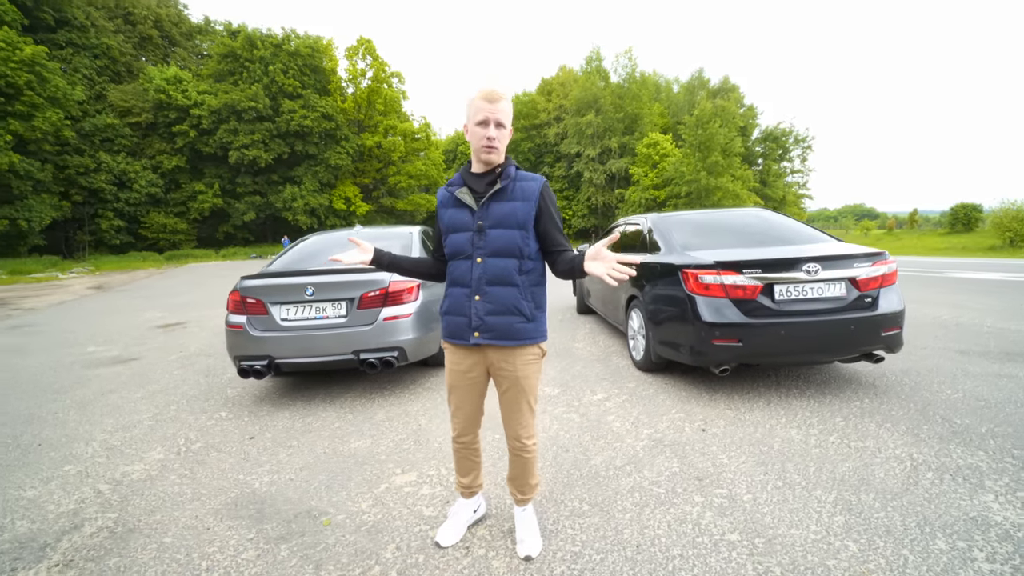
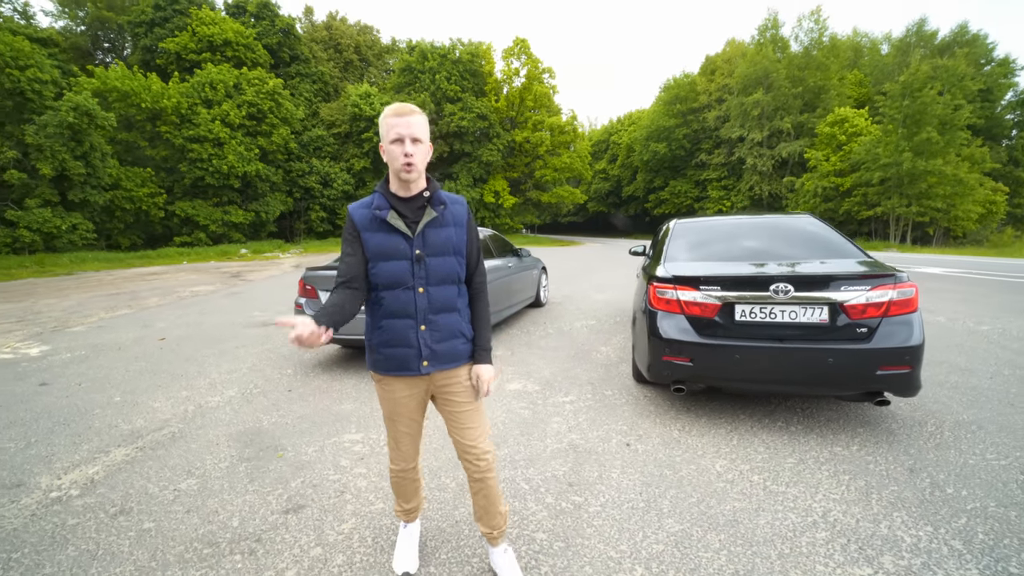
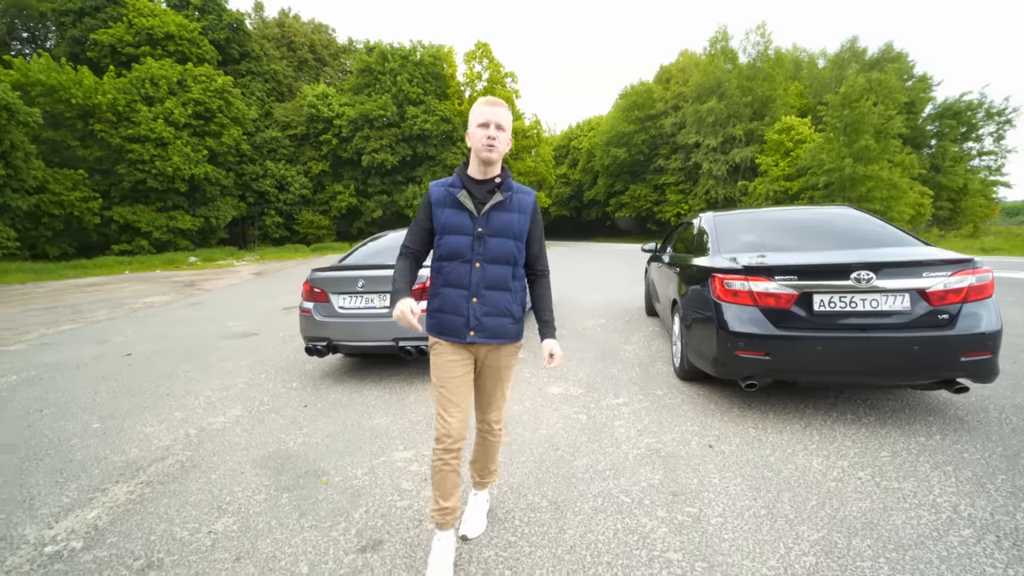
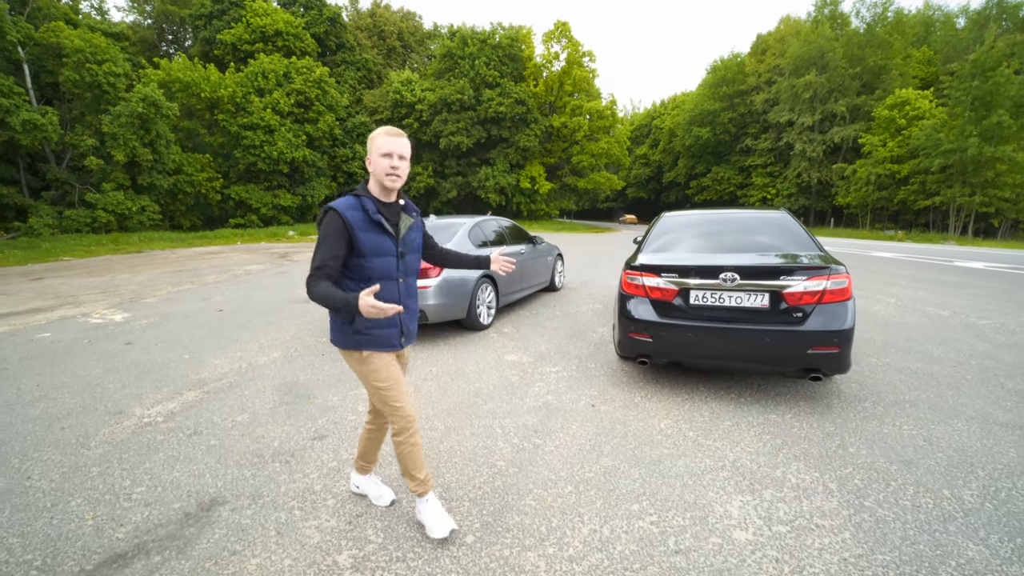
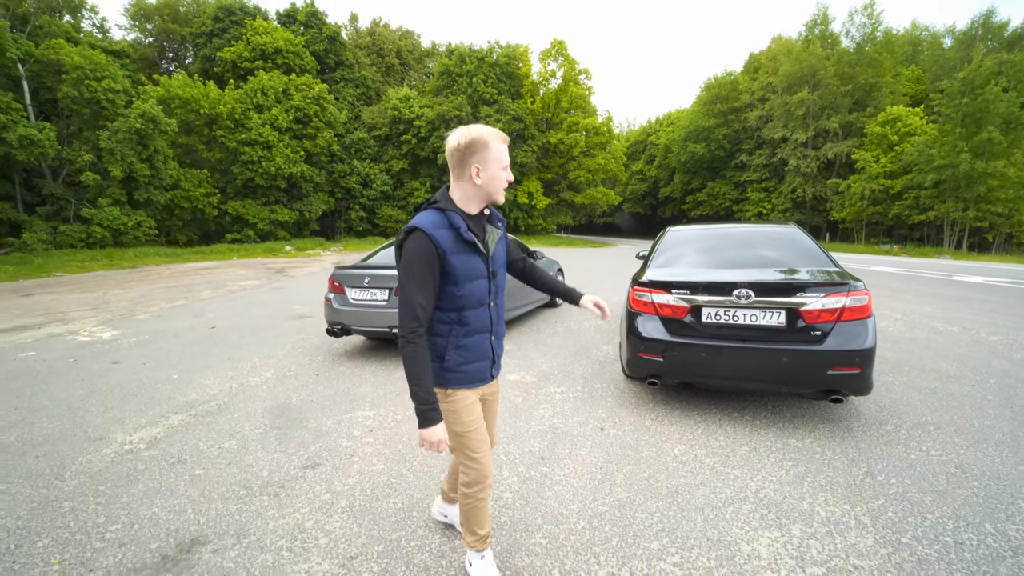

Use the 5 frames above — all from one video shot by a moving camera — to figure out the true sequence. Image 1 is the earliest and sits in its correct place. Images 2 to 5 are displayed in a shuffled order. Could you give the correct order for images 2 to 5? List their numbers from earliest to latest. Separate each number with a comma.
3, 2, 5, 4
